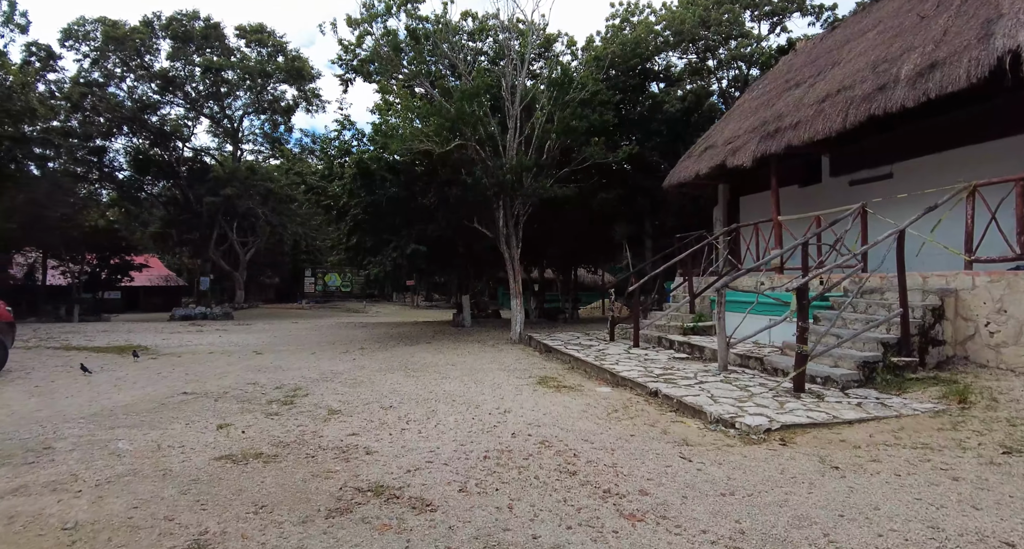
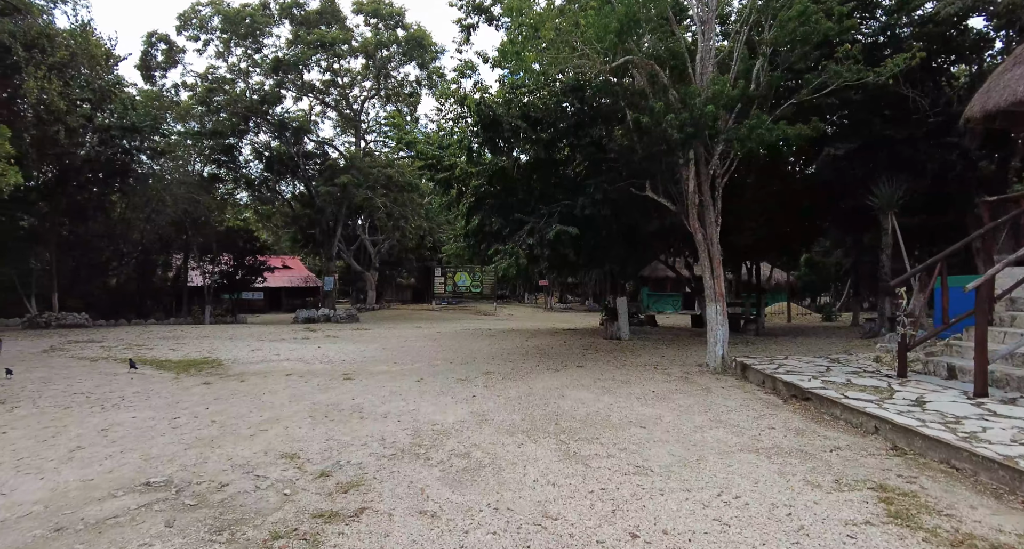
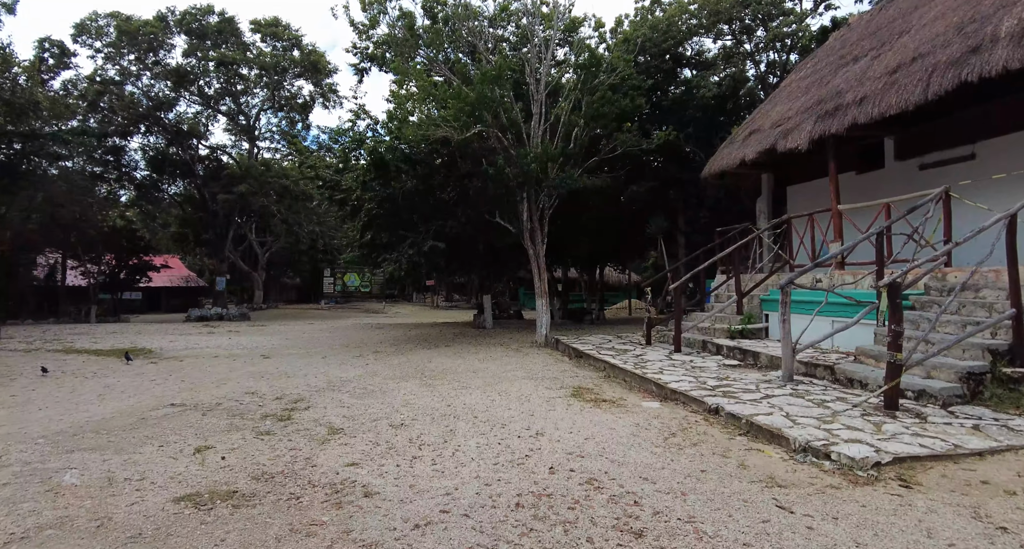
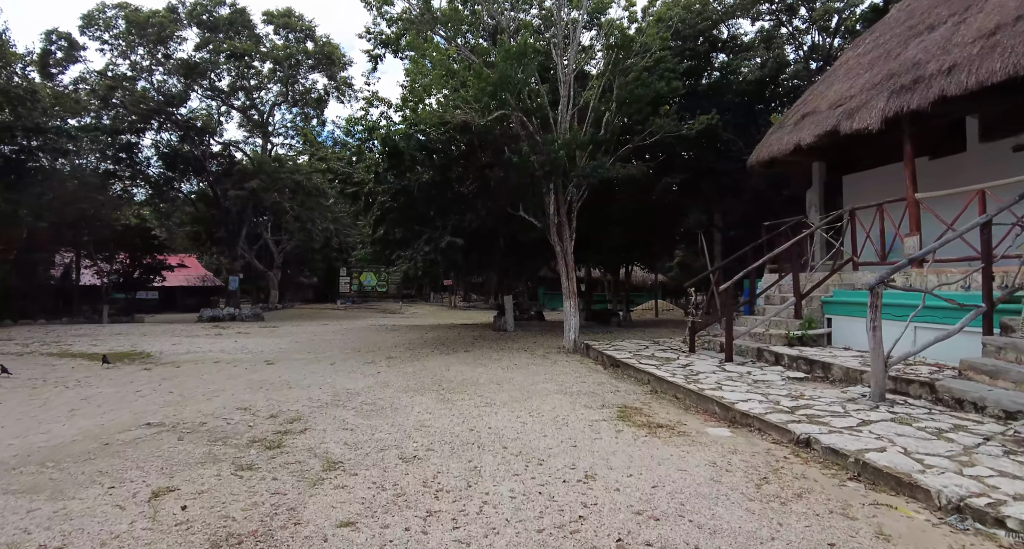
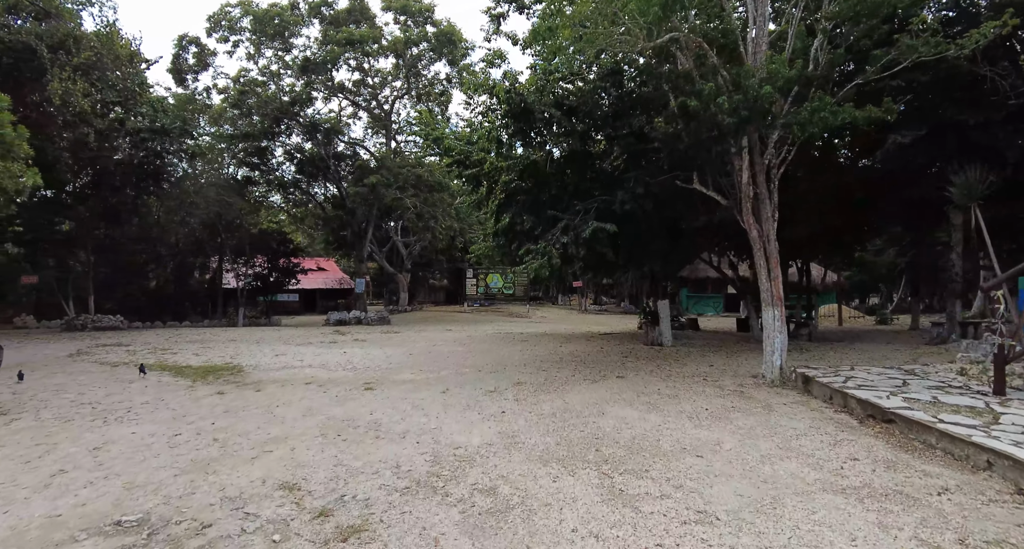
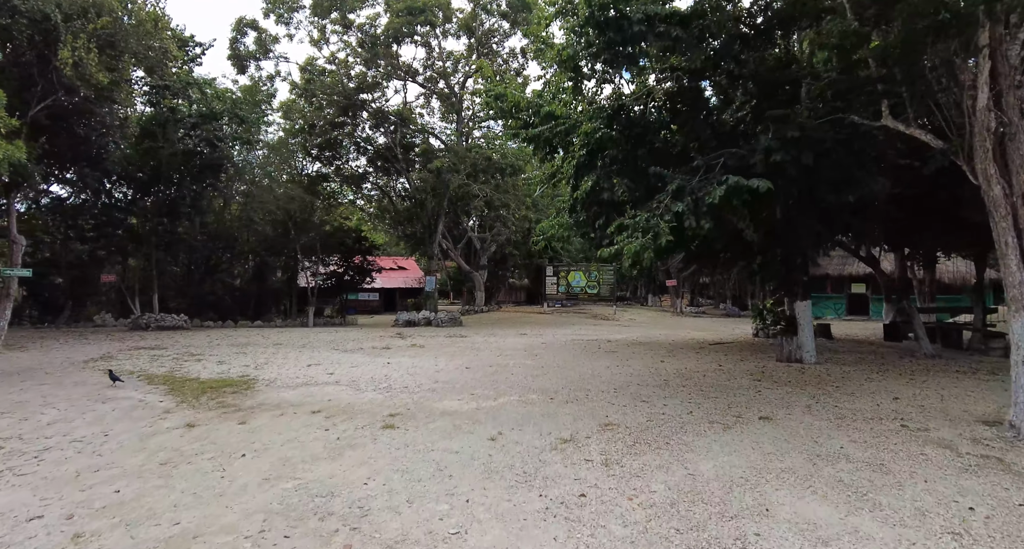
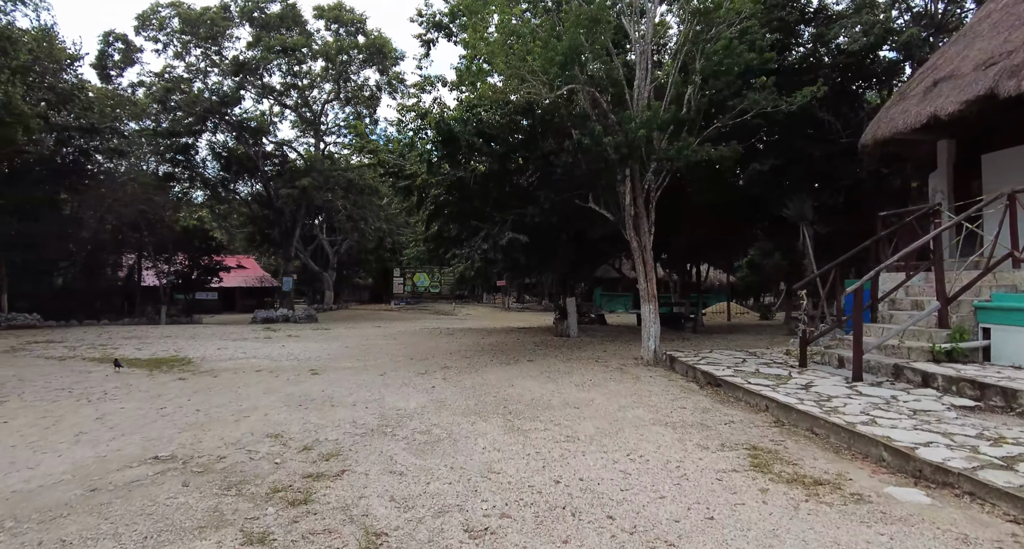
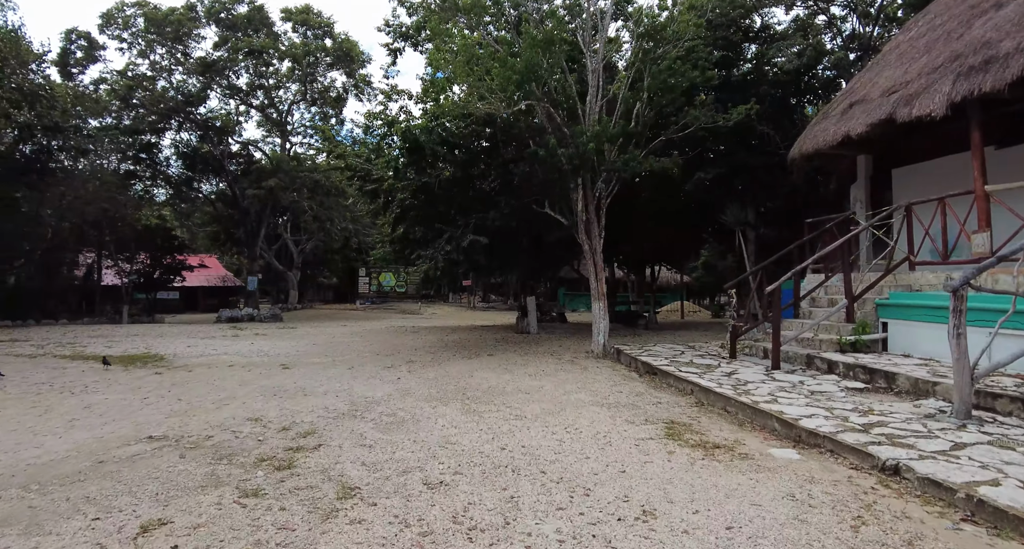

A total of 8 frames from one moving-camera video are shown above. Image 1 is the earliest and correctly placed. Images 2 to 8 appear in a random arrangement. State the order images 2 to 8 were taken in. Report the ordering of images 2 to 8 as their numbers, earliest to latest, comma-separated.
3, 4, 8, 7, 2, 5, 6
